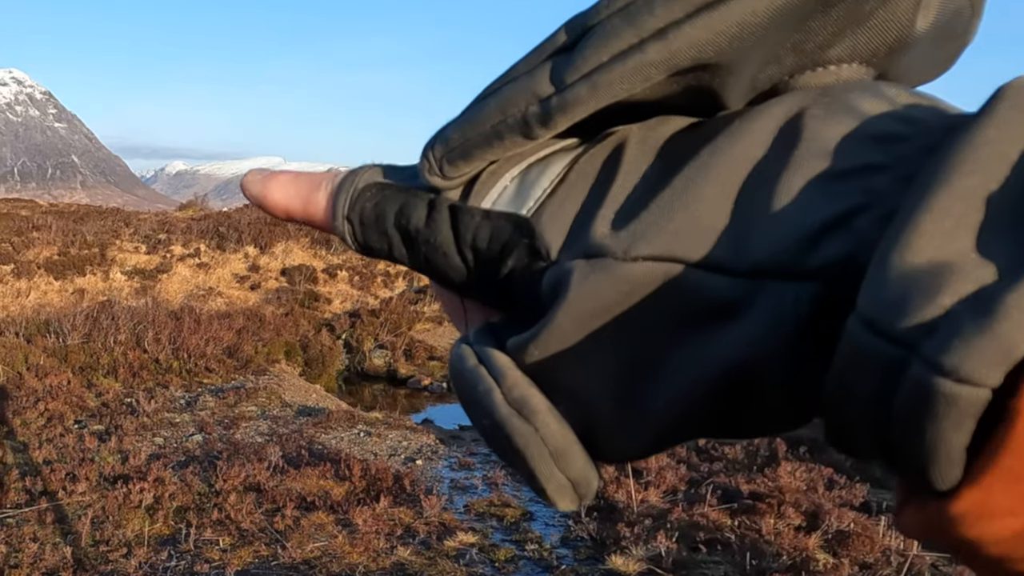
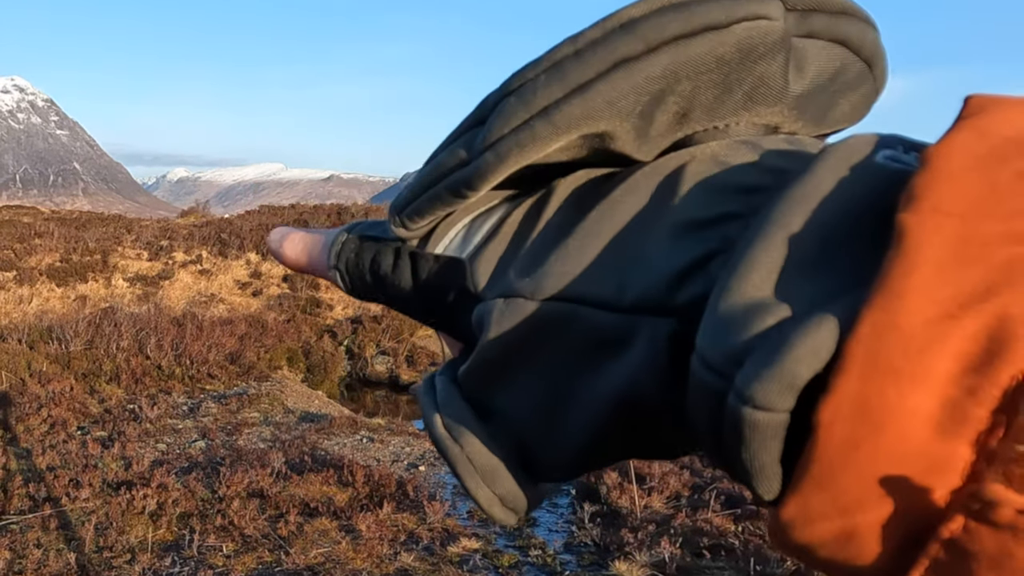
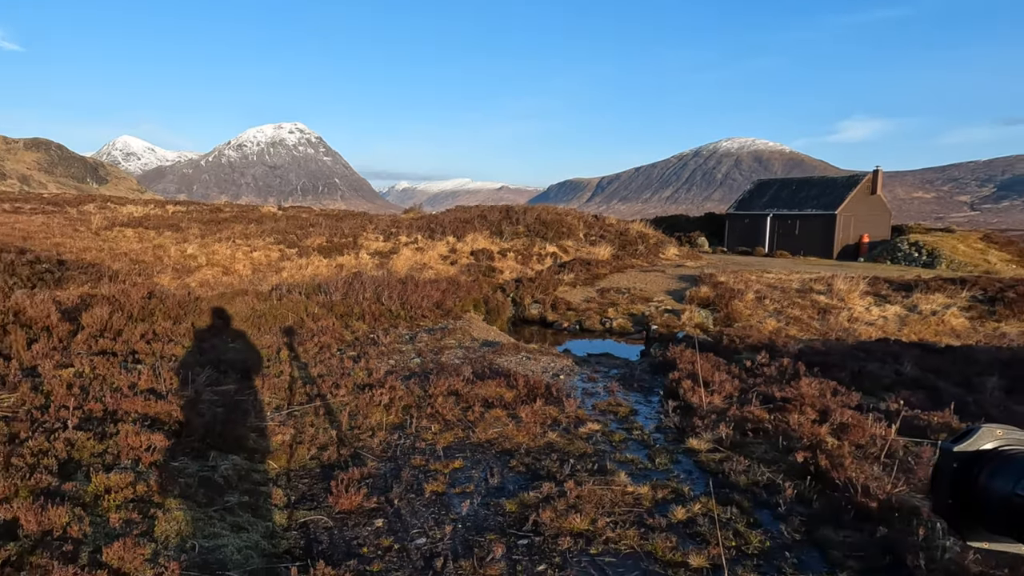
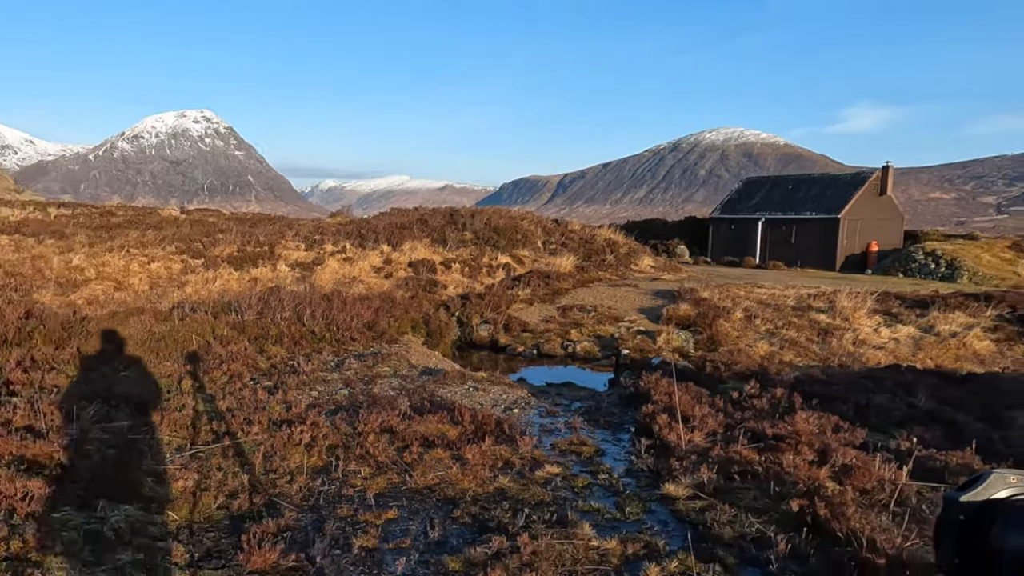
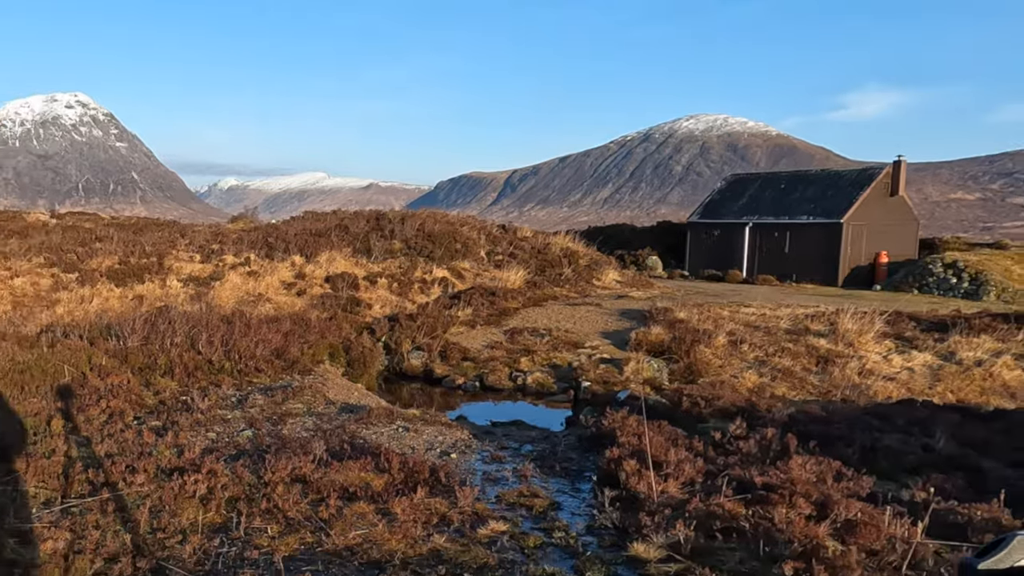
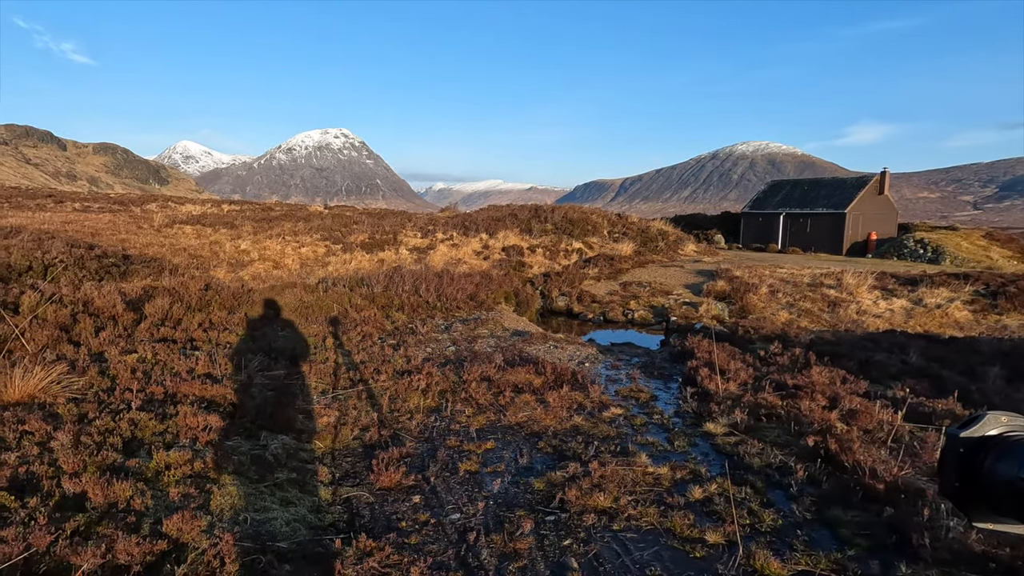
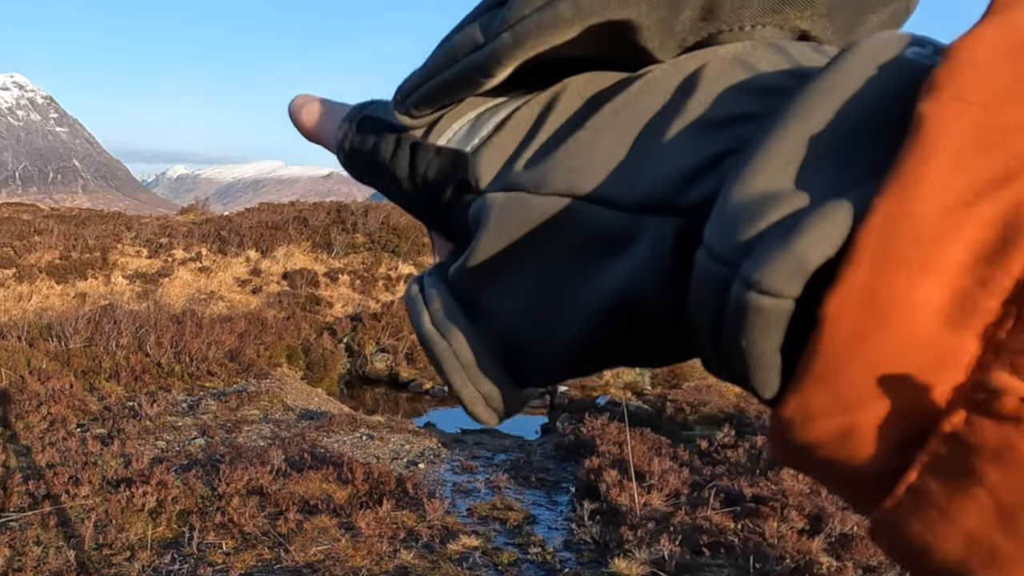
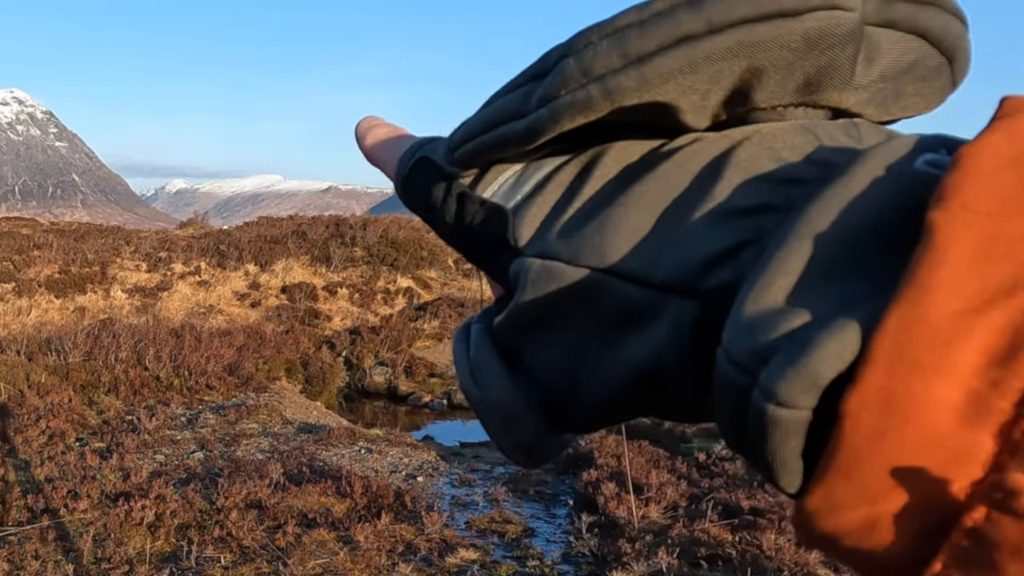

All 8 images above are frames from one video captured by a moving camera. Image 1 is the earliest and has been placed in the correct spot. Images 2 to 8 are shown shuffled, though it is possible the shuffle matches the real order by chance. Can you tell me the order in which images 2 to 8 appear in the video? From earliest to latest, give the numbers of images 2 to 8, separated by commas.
7, 2, 8, 5, 4, 3, 6
